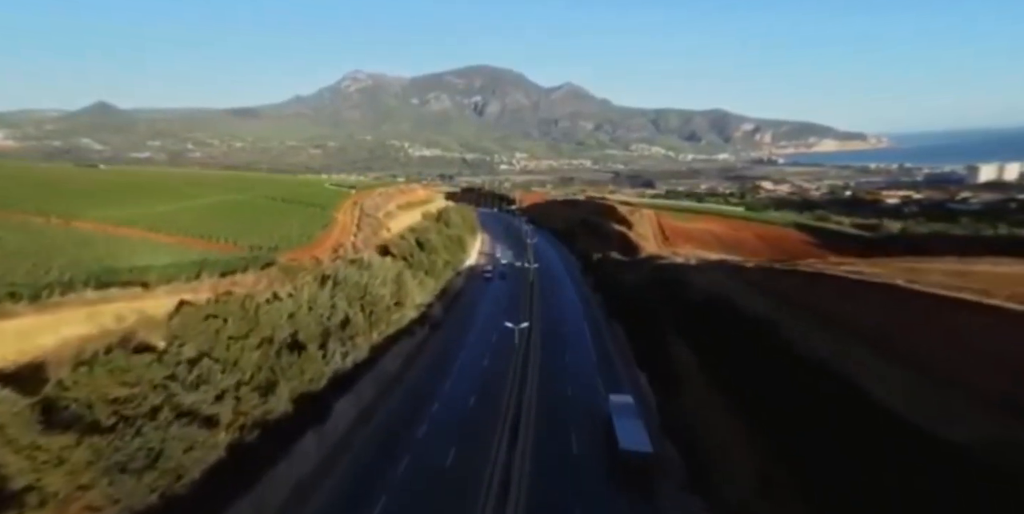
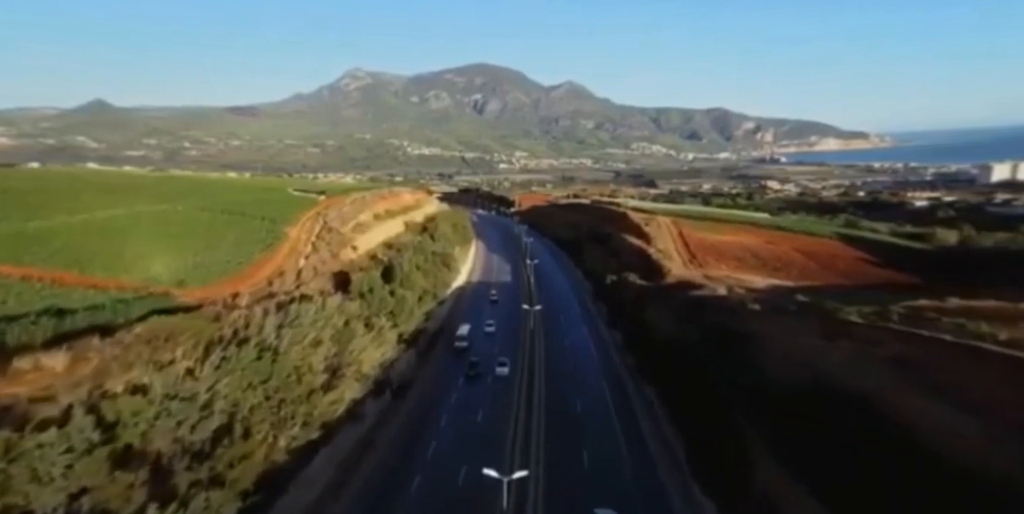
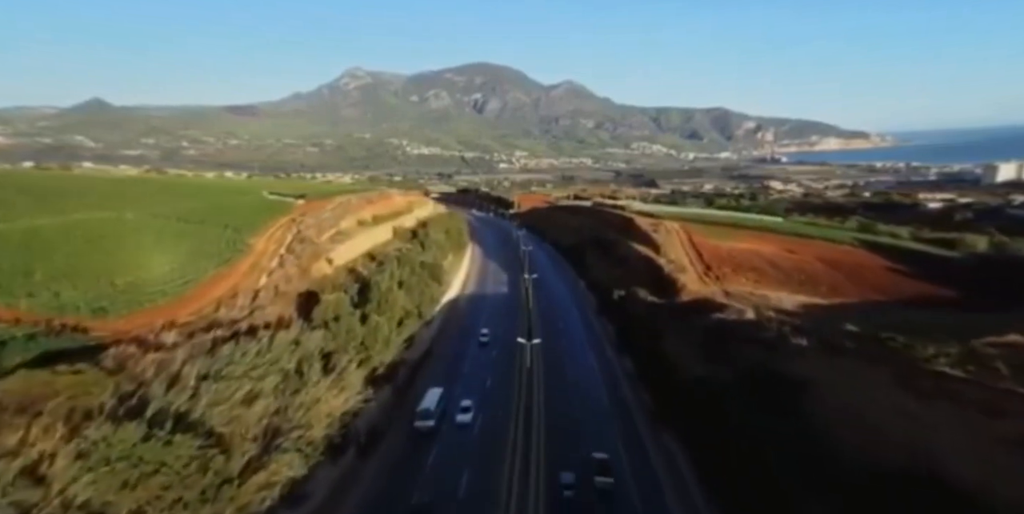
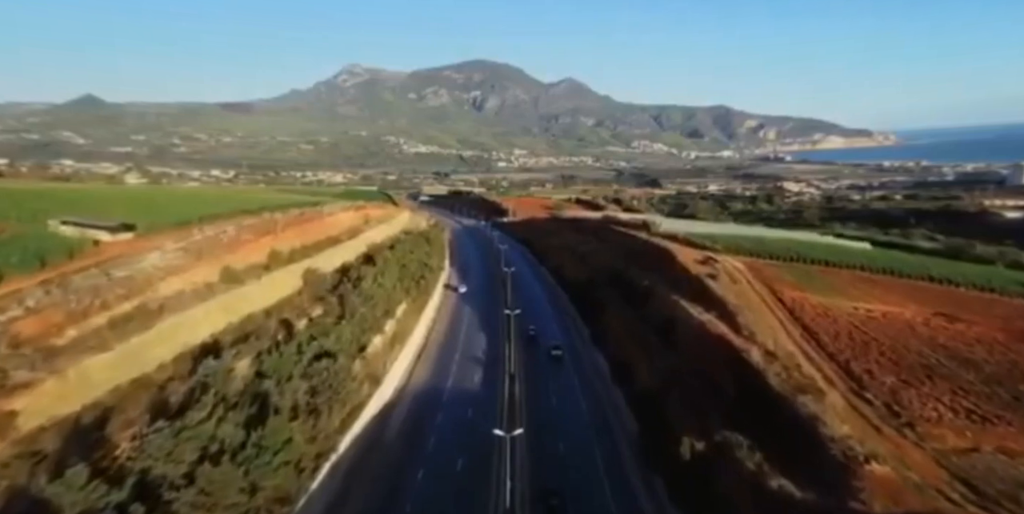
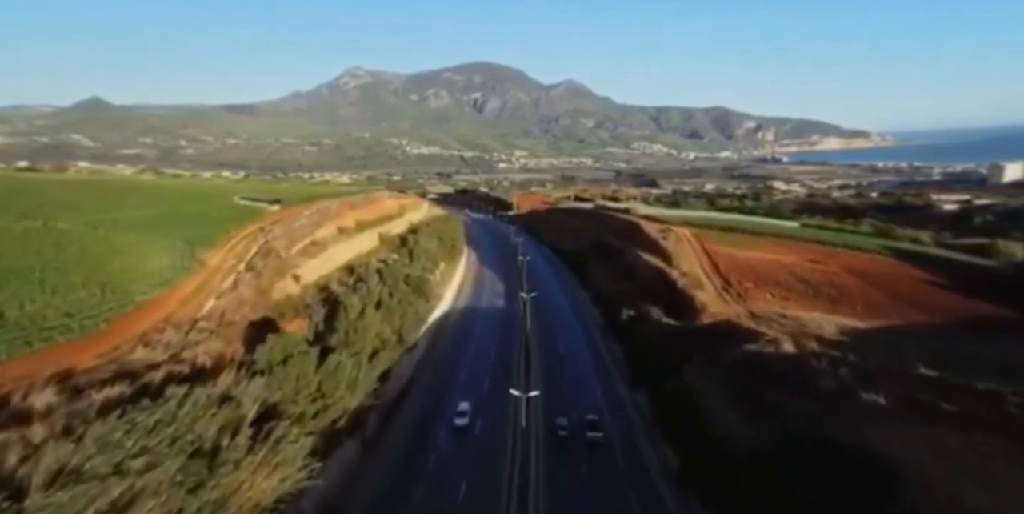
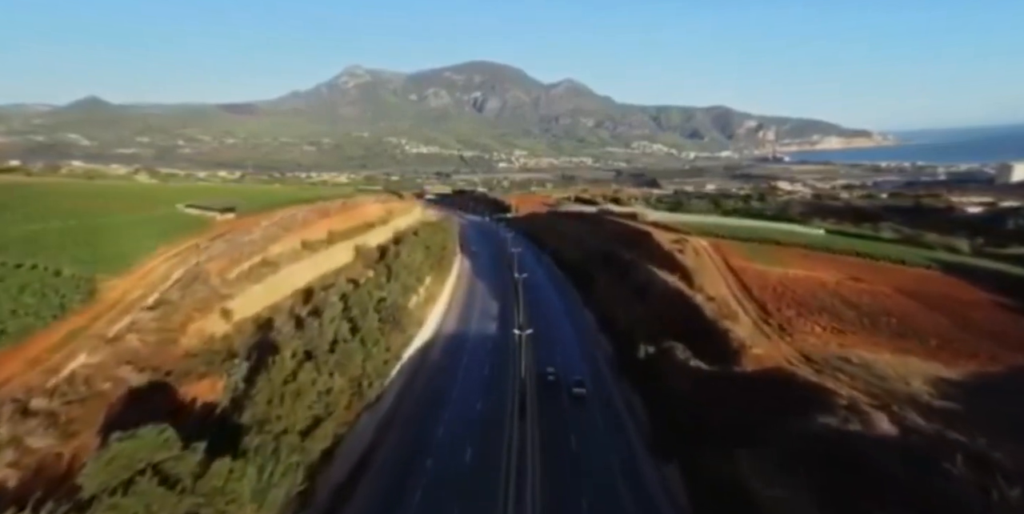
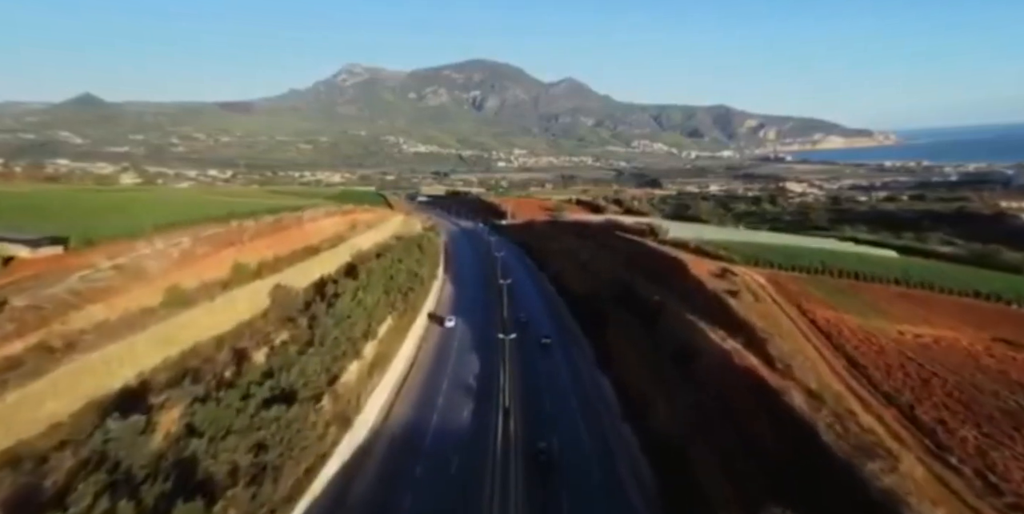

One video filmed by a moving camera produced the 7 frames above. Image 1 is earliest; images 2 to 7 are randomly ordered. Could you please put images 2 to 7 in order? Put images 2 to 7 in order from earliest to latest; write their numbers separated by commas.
2, 3, 5, 6, 4, 7
